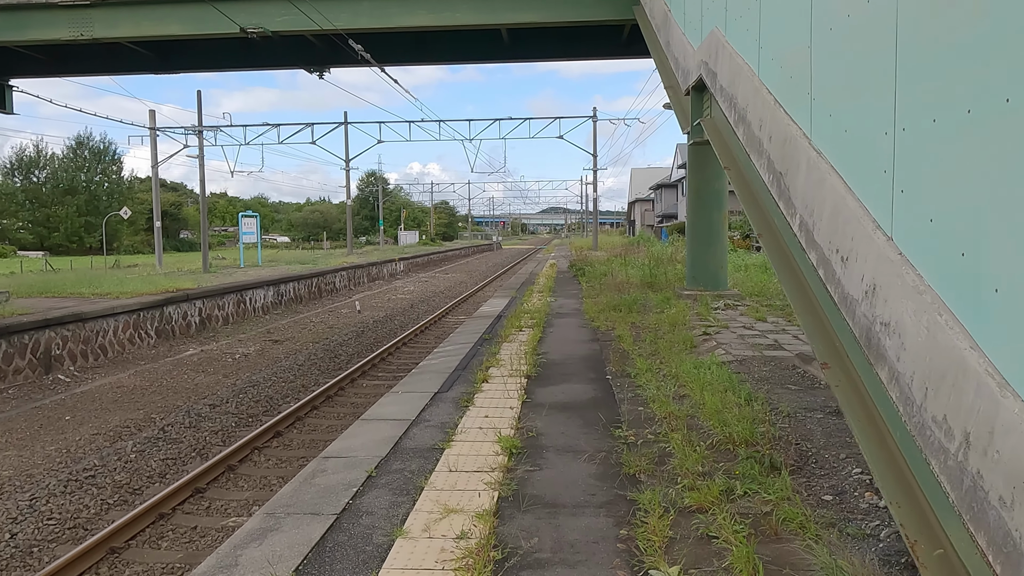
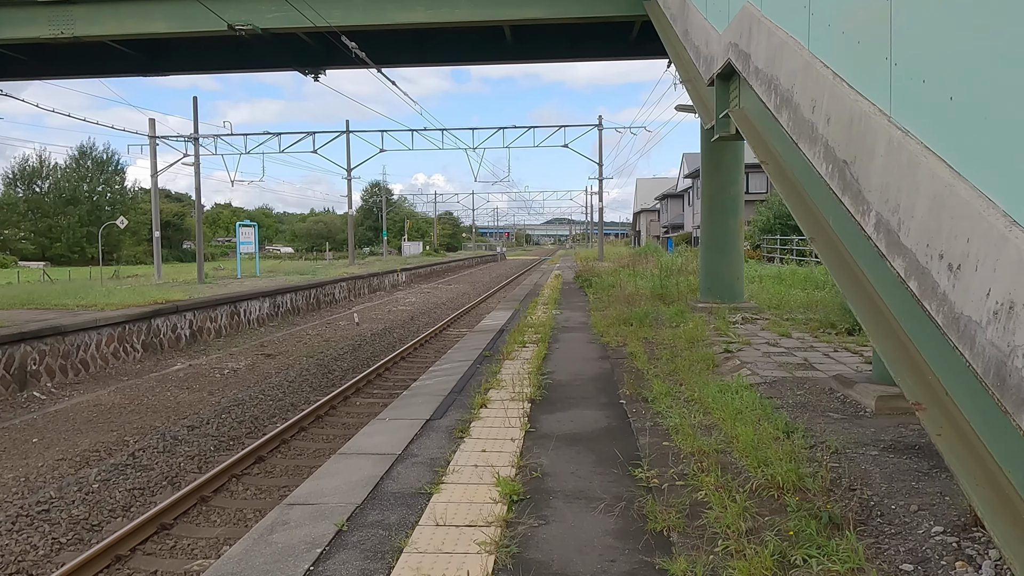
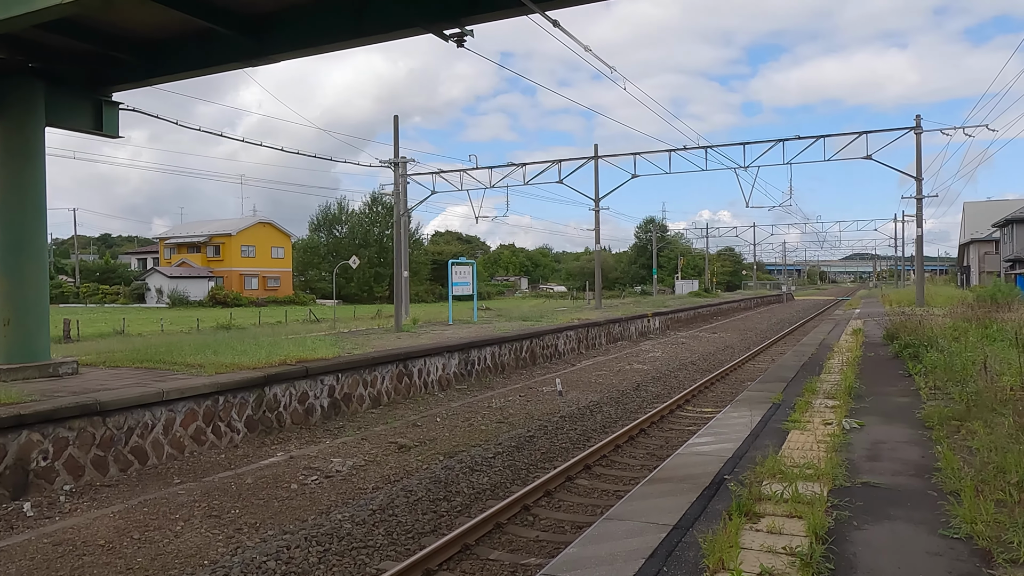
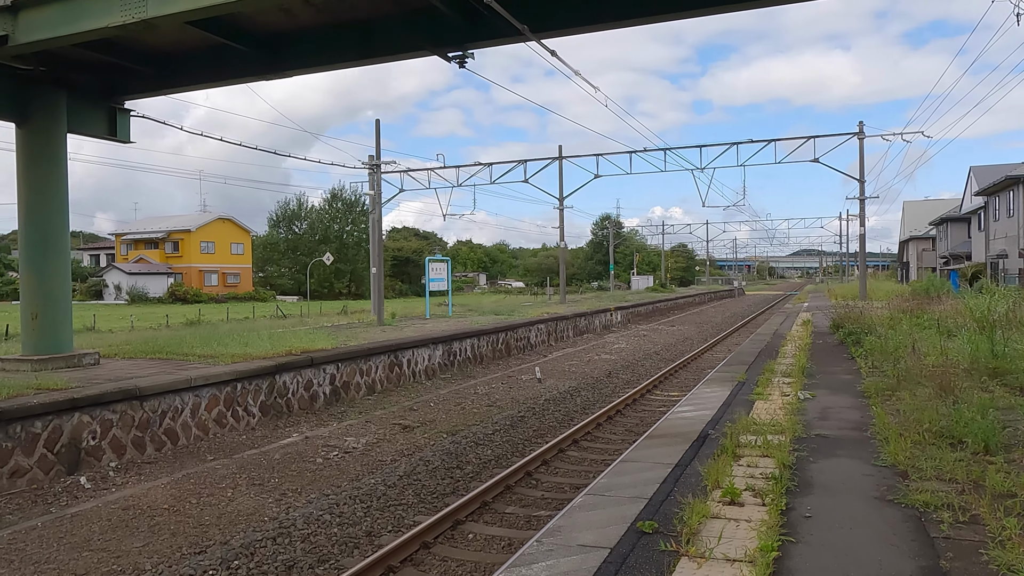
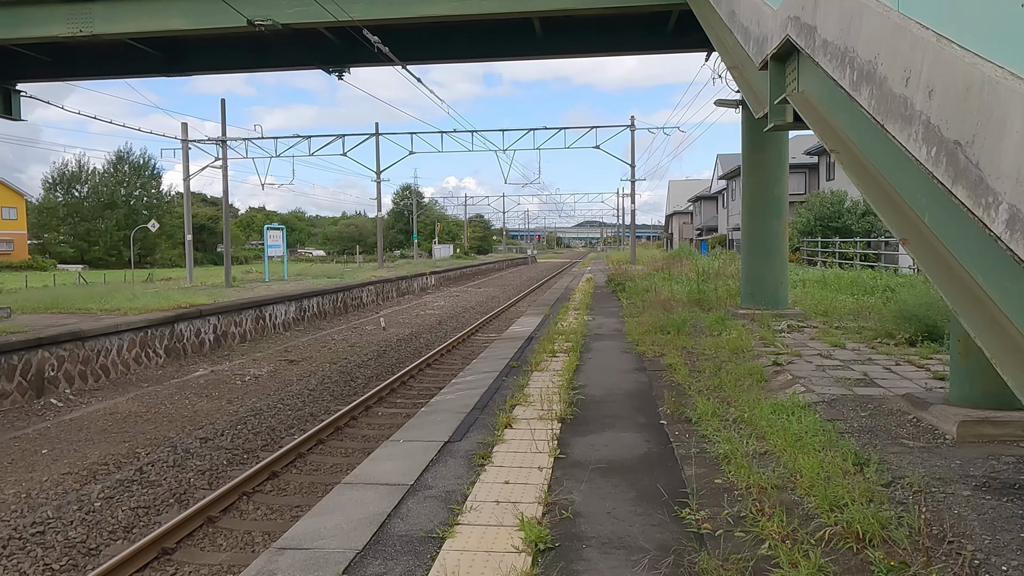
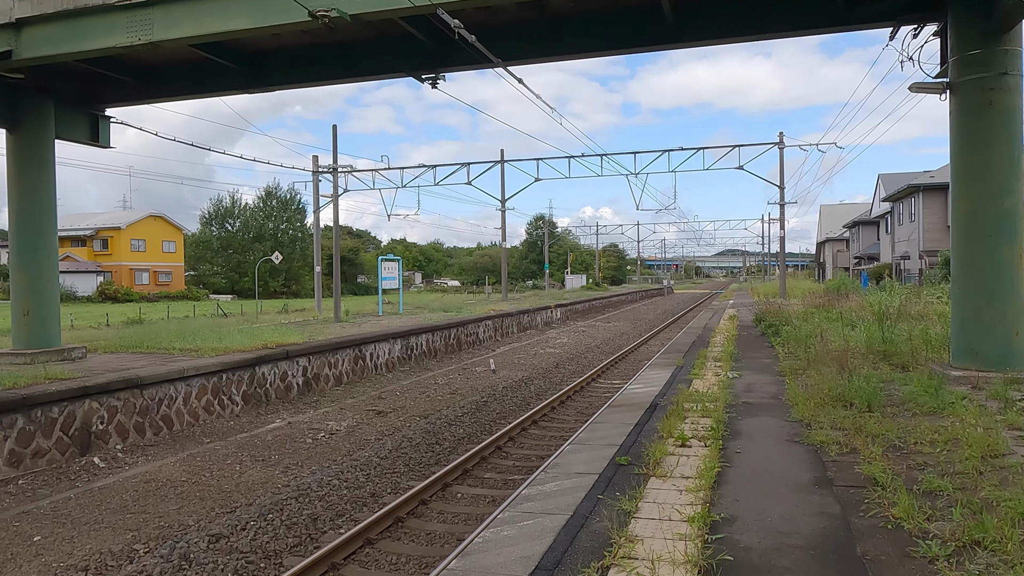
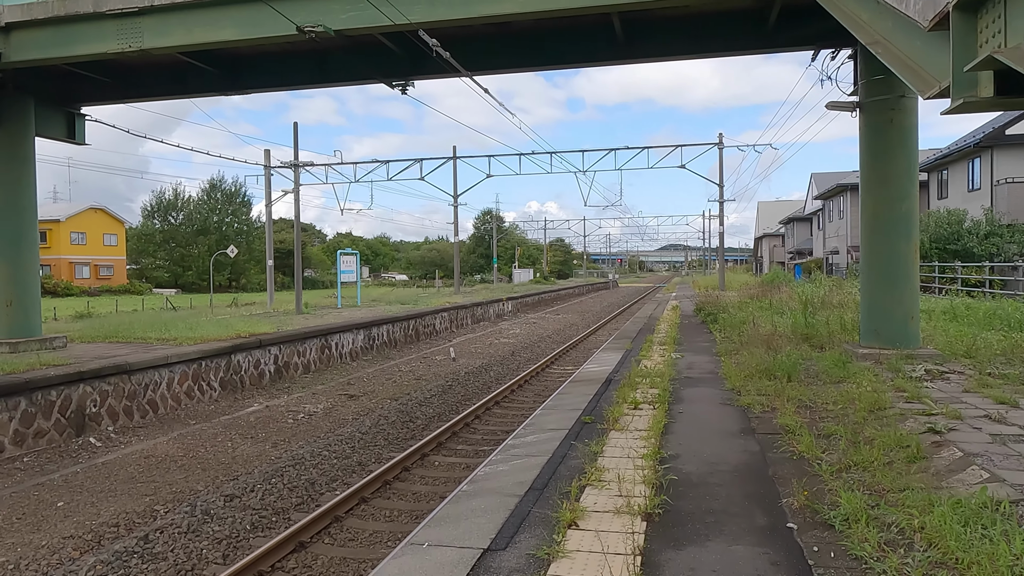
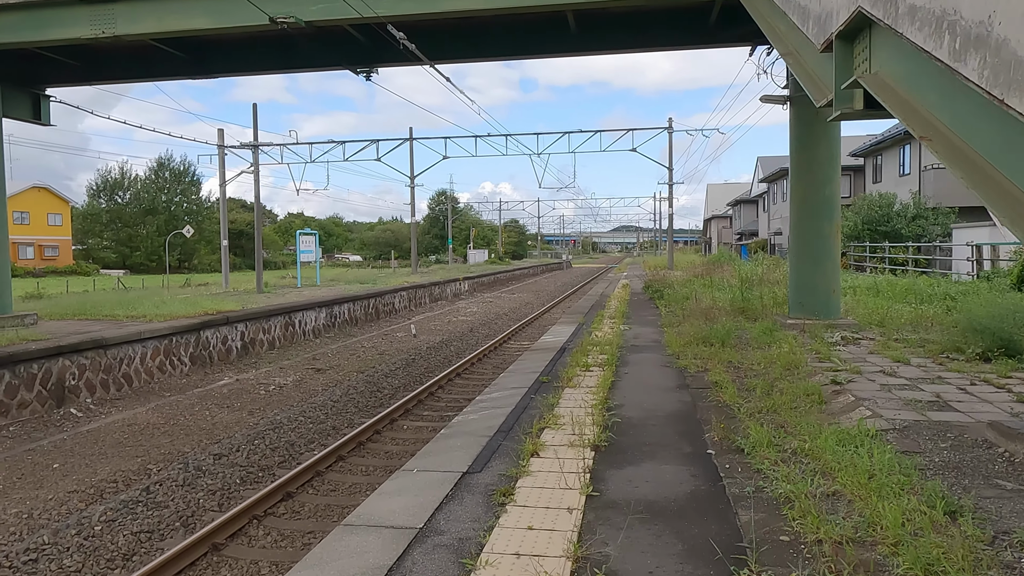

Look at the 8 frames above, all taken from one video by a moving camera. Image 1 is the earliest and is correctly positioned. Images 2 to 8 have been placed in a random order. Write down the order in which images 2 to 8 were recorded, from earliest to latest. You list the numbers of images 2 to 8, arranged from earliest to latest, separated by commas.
2, 5, 8, 7, 6, 4, 3
